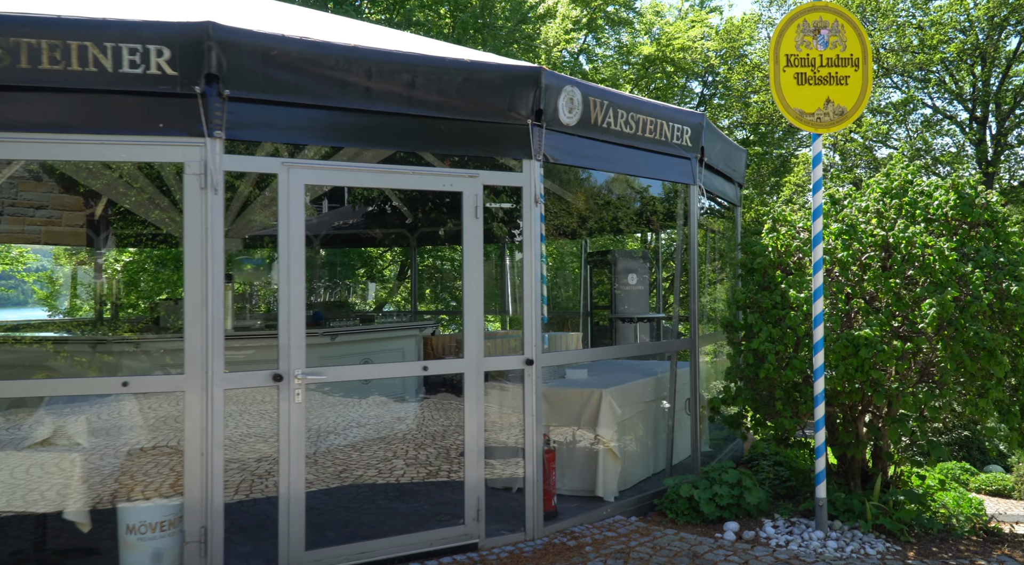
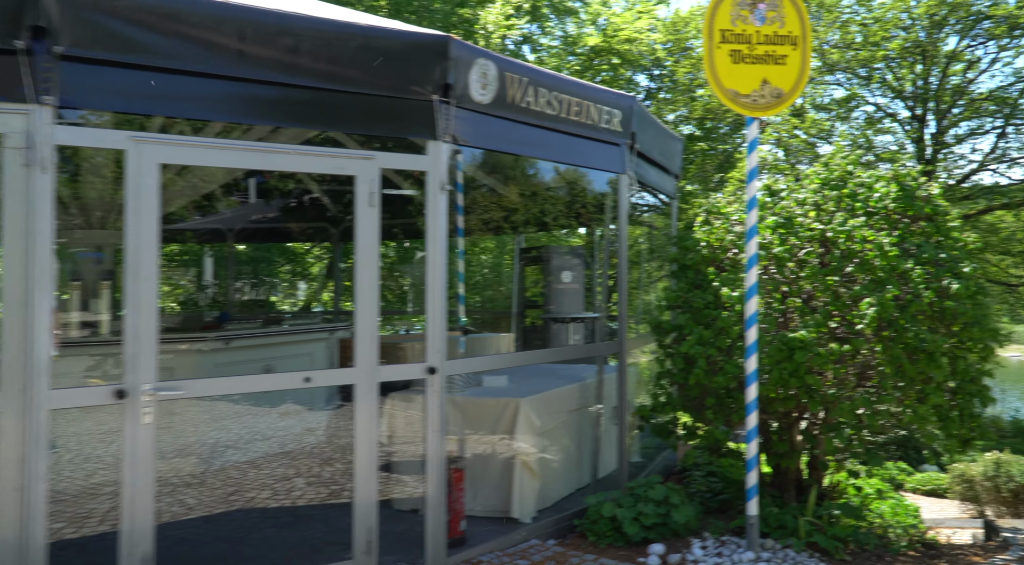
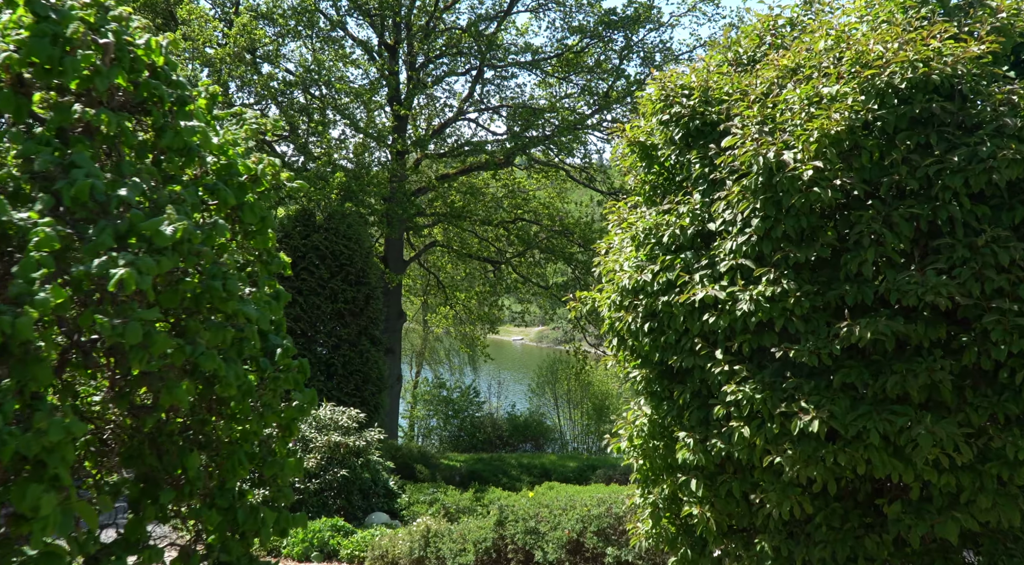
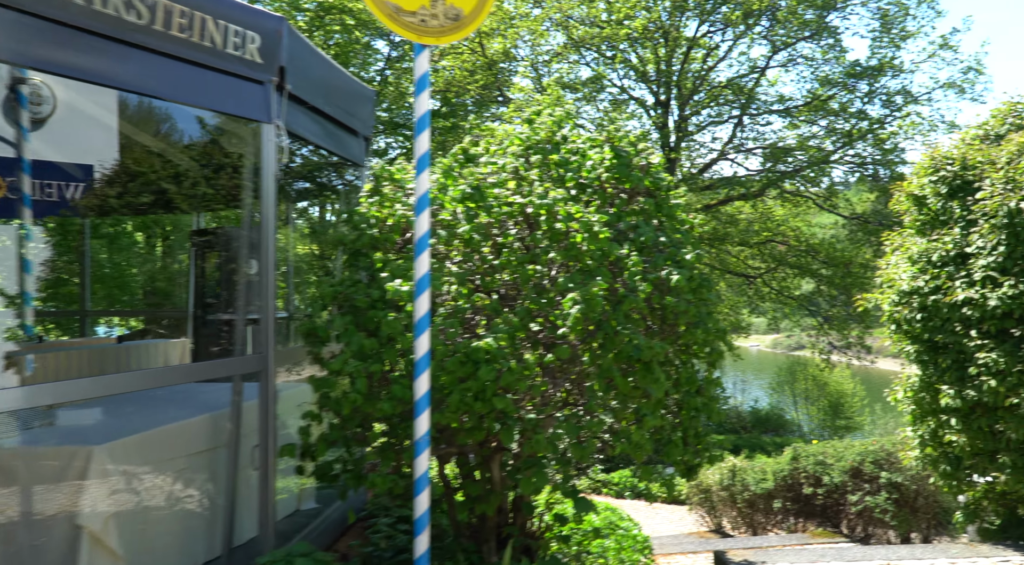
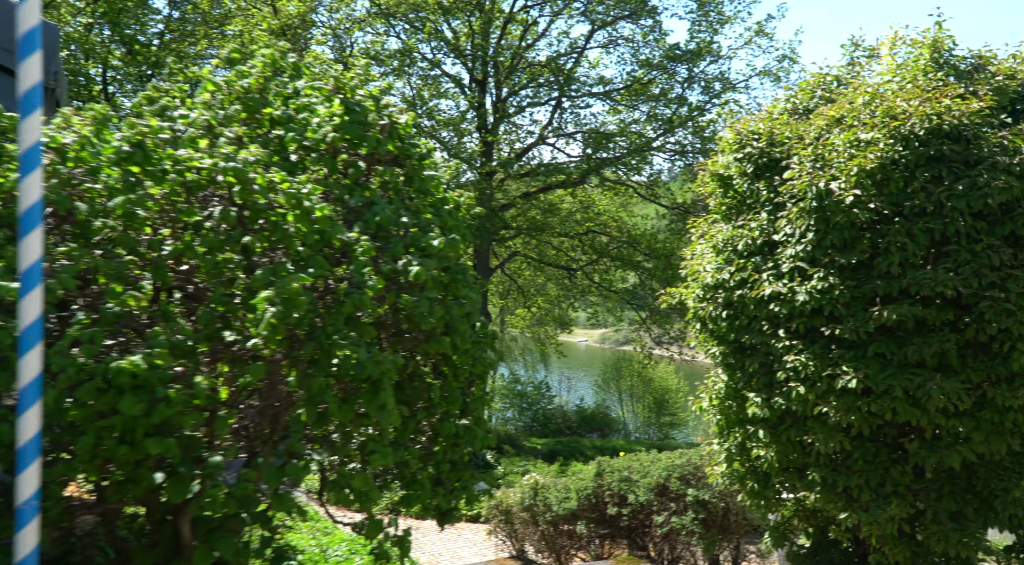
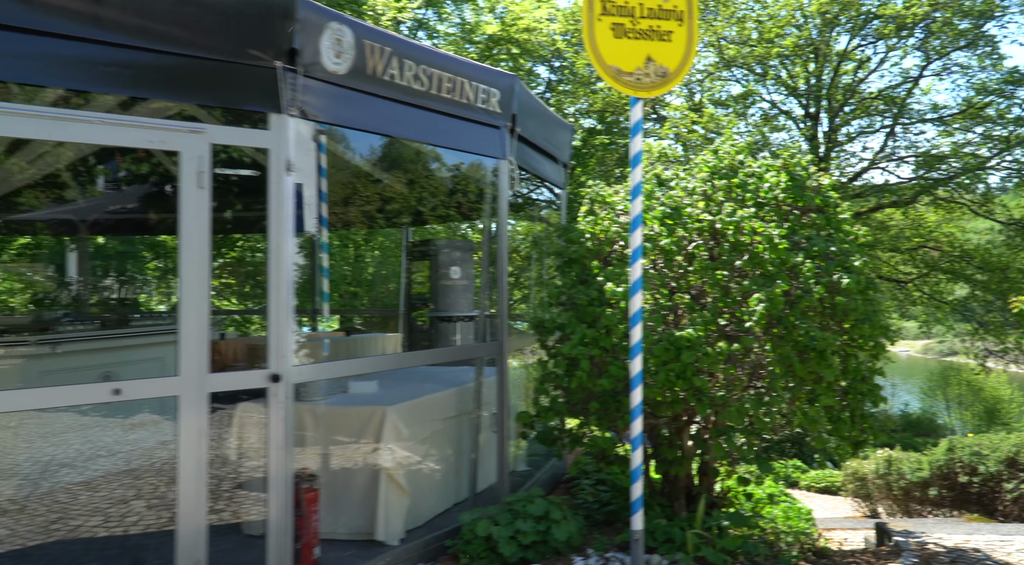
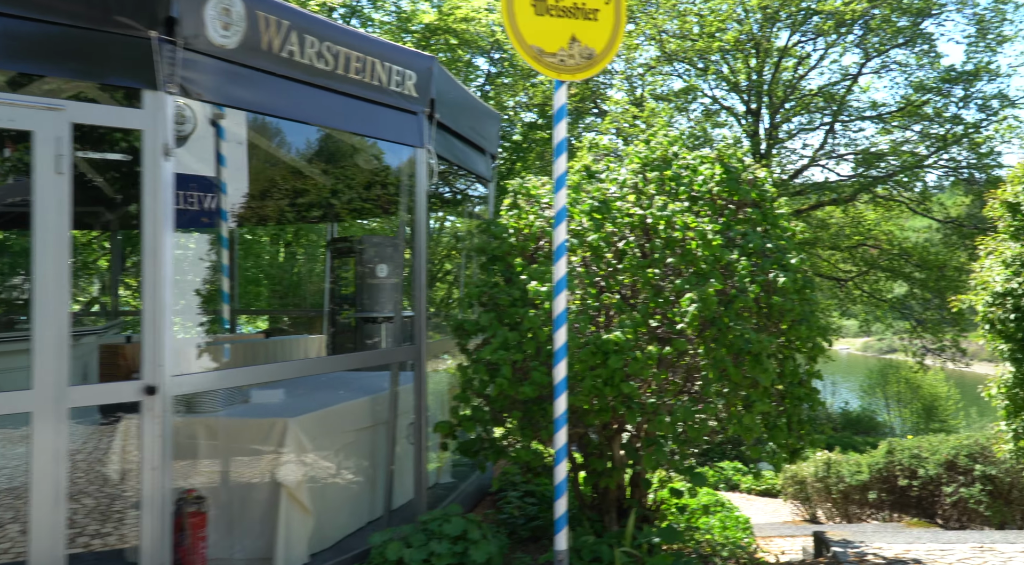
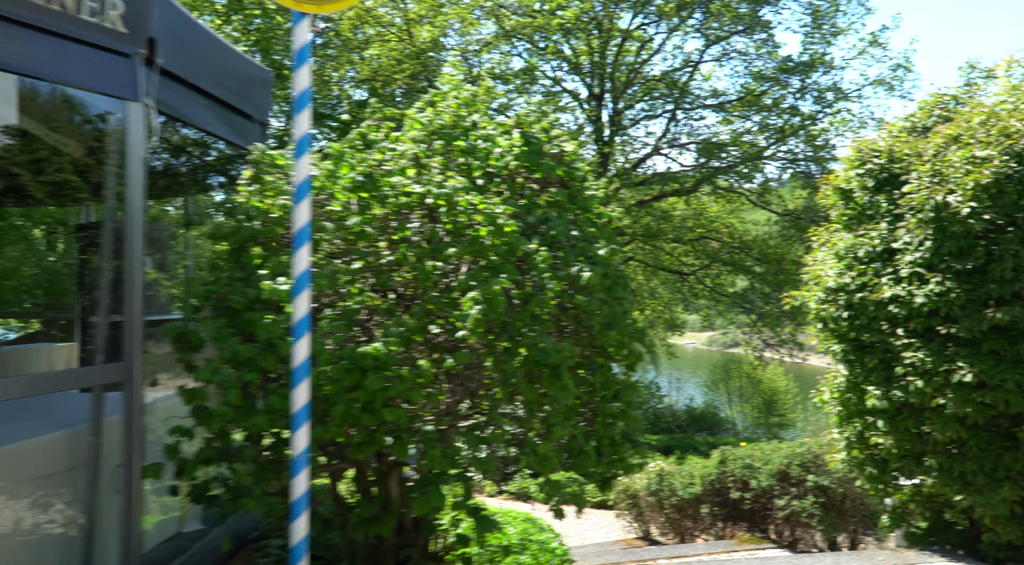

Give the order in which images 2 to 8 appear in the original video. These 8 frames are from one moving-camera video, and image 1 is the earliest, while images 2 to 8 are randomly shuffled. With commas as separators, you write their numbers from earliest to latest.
2, 6, 7, 4, 8, 5, 3
